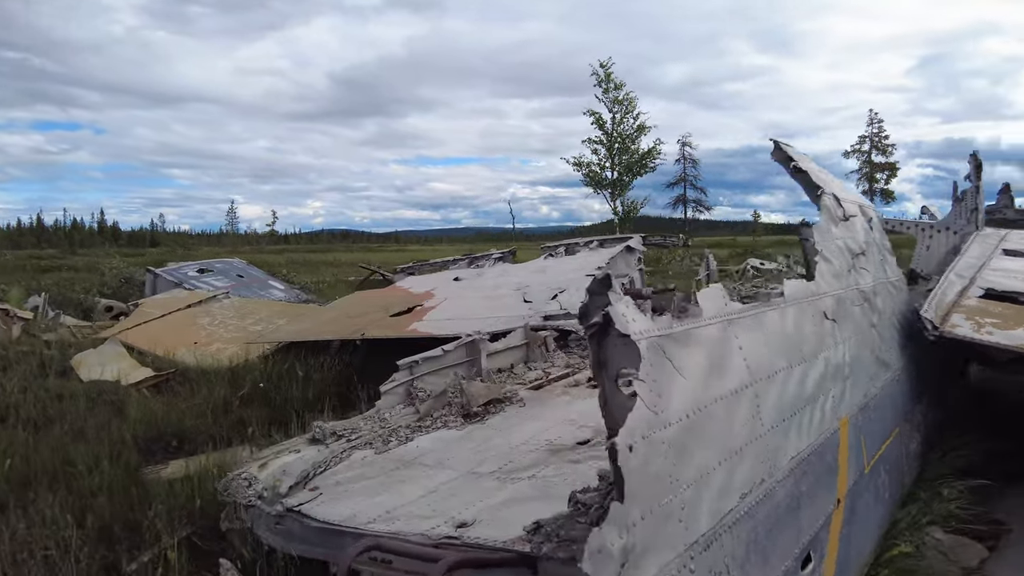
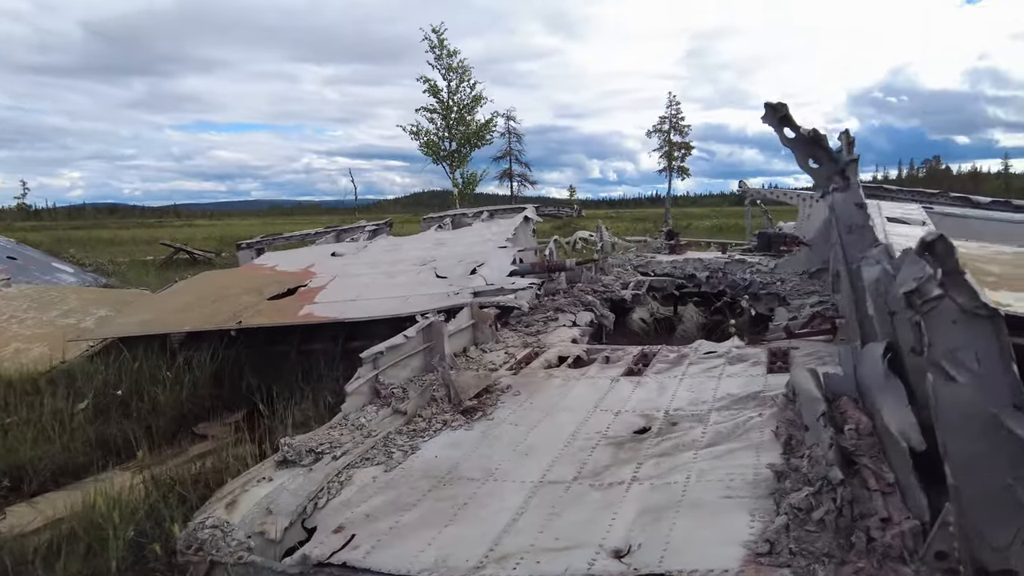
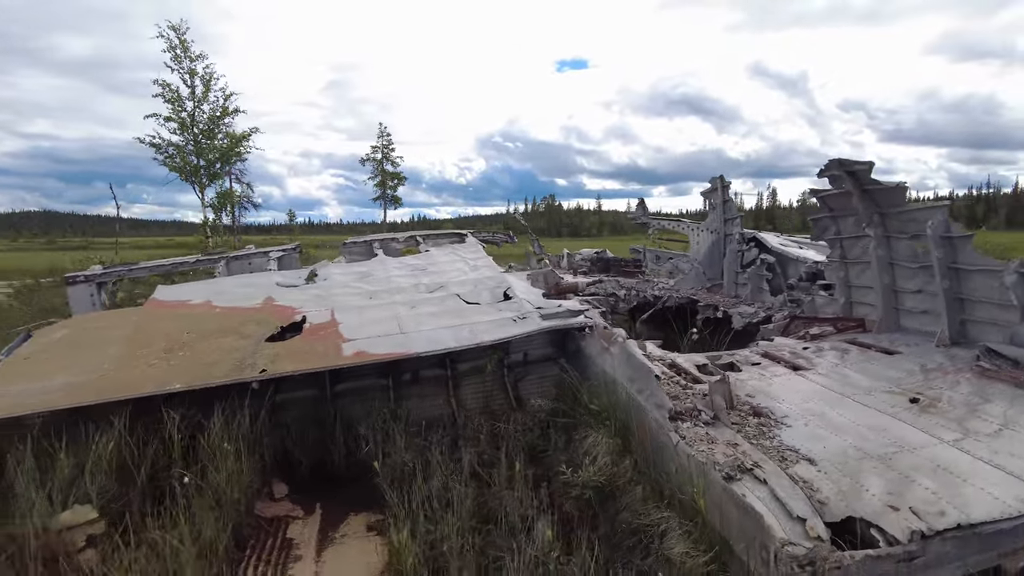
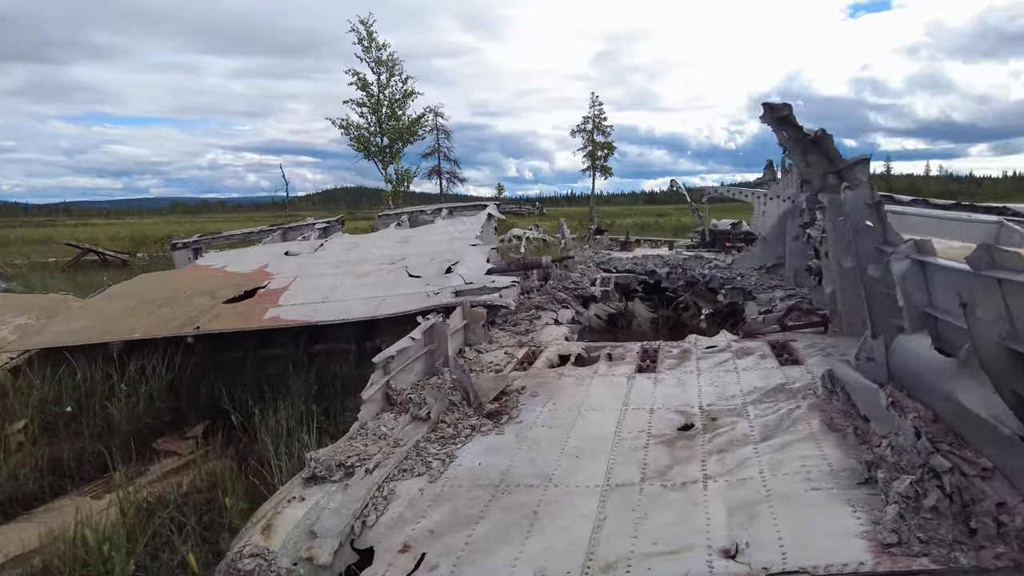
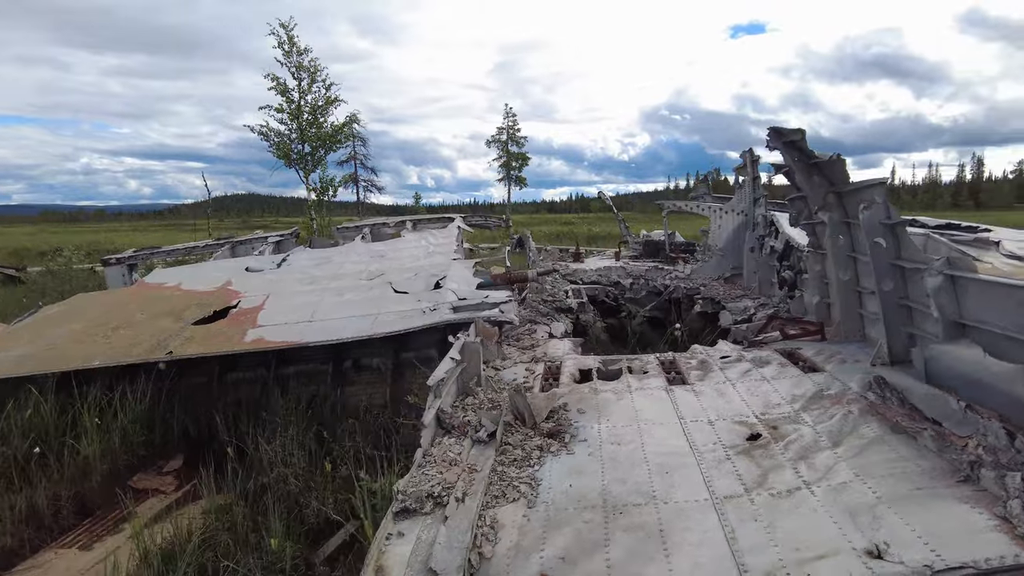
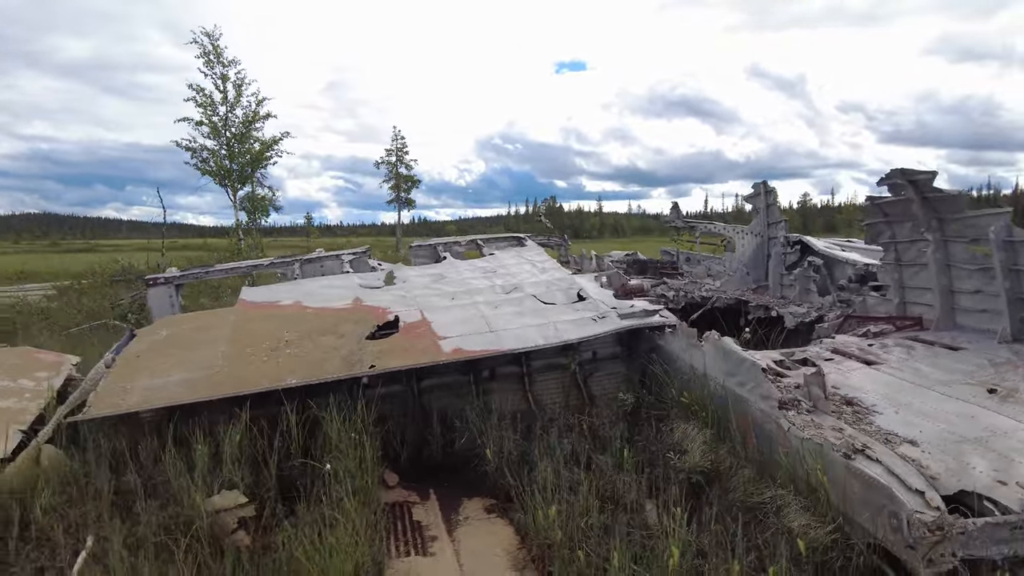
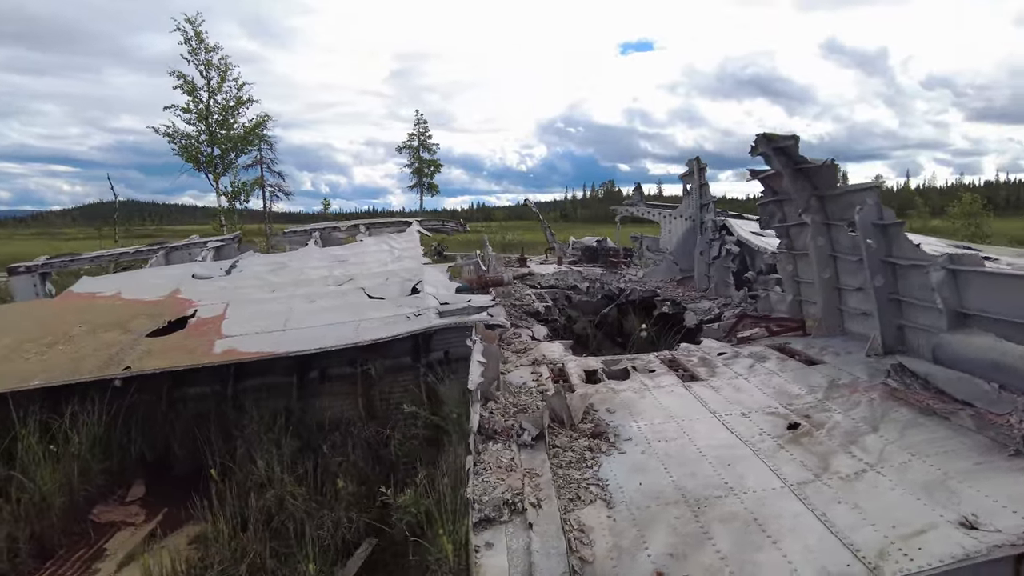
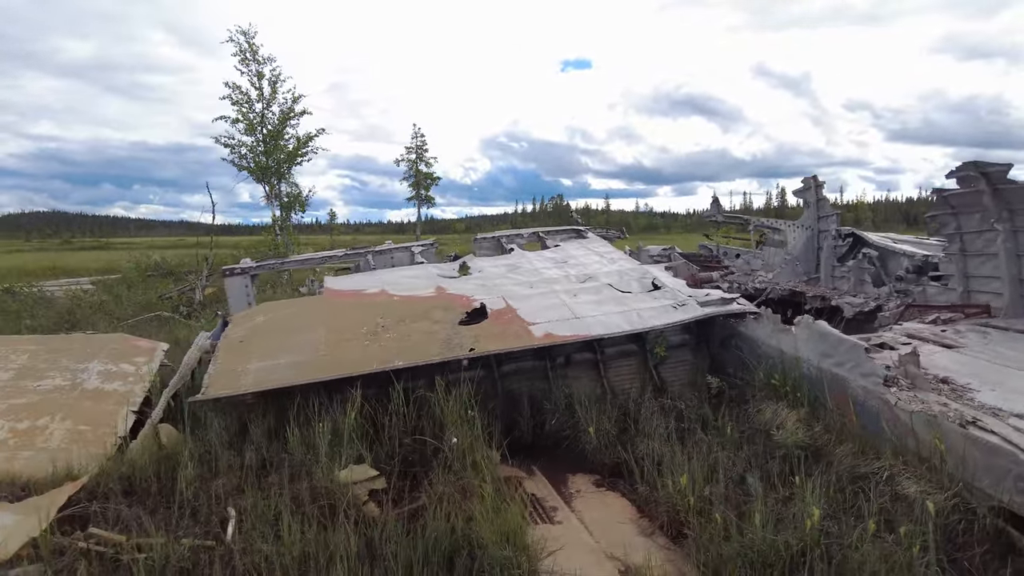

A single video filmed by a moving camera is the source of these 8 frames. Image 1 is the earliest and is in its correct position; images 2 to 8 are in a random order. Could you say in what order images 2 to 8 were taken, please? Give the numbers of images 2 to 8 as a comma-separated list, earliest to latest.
2, 4, 5, 7, 3, 6, 8
